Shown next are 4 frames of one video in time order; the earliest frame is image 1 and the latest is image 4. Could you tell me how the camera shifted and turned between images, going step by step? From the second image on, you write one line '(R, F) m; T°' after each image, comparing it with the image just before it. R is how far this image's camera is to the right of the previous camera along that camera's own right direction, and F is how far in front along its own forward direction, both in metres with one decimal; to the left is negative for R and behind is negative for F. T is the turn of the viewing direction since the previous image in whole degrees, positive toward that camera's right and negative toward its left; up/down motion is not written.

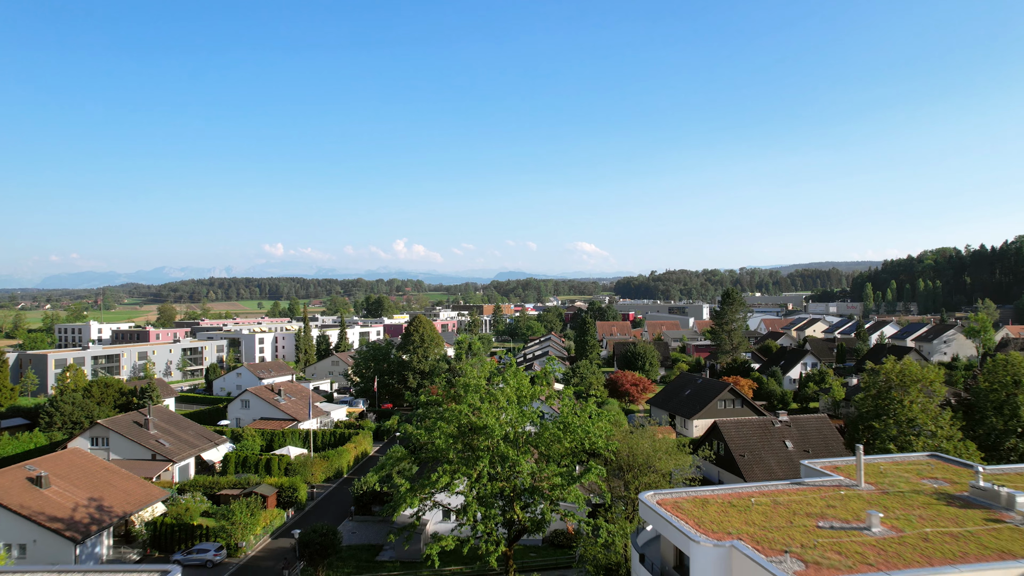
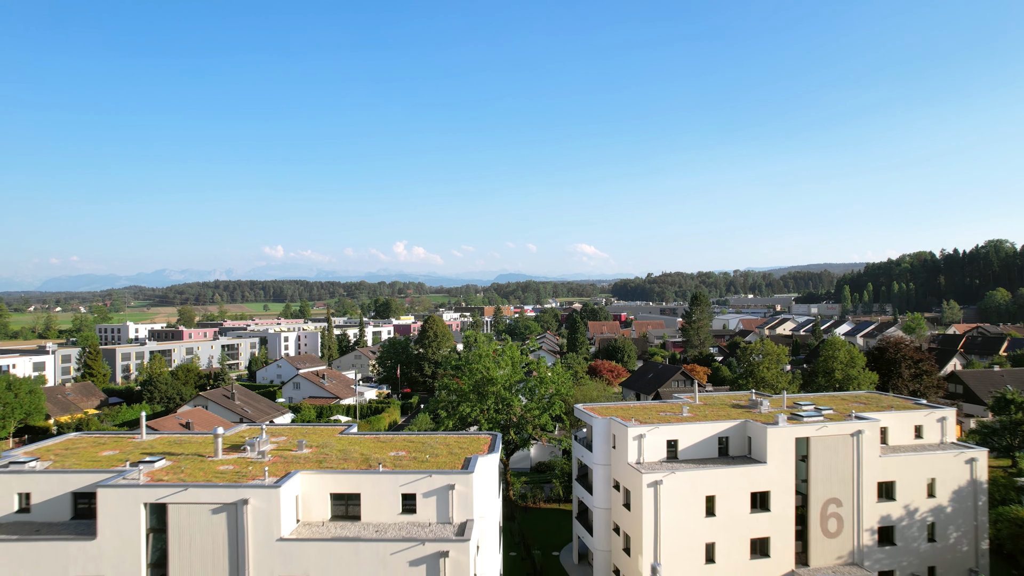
(+0.2, -10.7) m; 0°
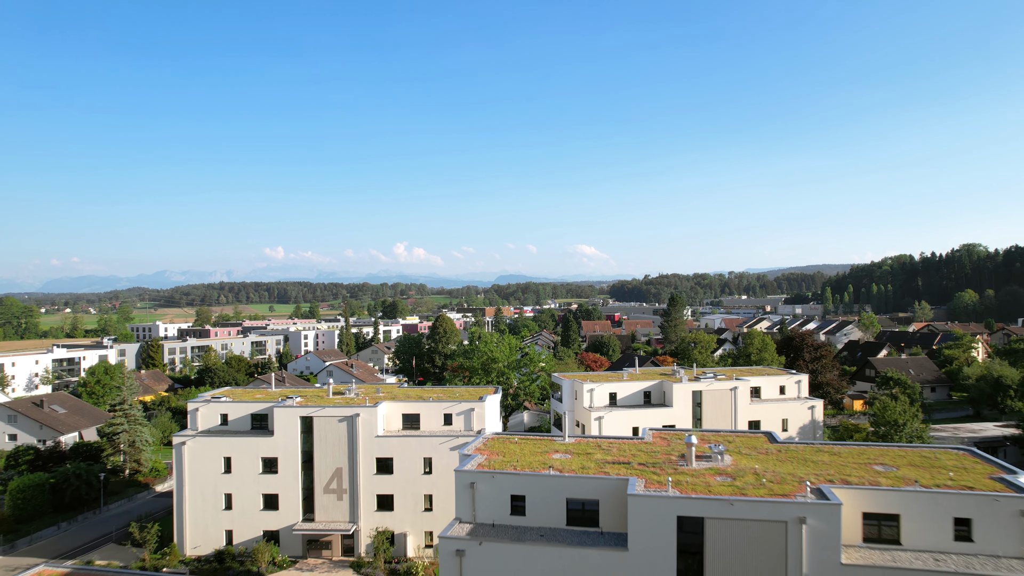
(+0.2, -10.1) m; 0°
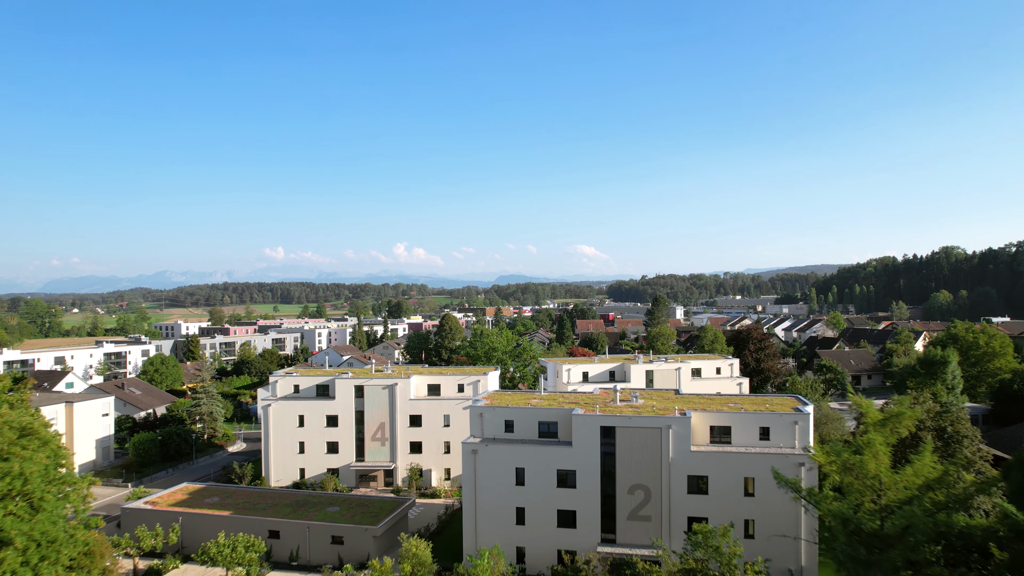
(+0.3, -8.8) m; 0°
